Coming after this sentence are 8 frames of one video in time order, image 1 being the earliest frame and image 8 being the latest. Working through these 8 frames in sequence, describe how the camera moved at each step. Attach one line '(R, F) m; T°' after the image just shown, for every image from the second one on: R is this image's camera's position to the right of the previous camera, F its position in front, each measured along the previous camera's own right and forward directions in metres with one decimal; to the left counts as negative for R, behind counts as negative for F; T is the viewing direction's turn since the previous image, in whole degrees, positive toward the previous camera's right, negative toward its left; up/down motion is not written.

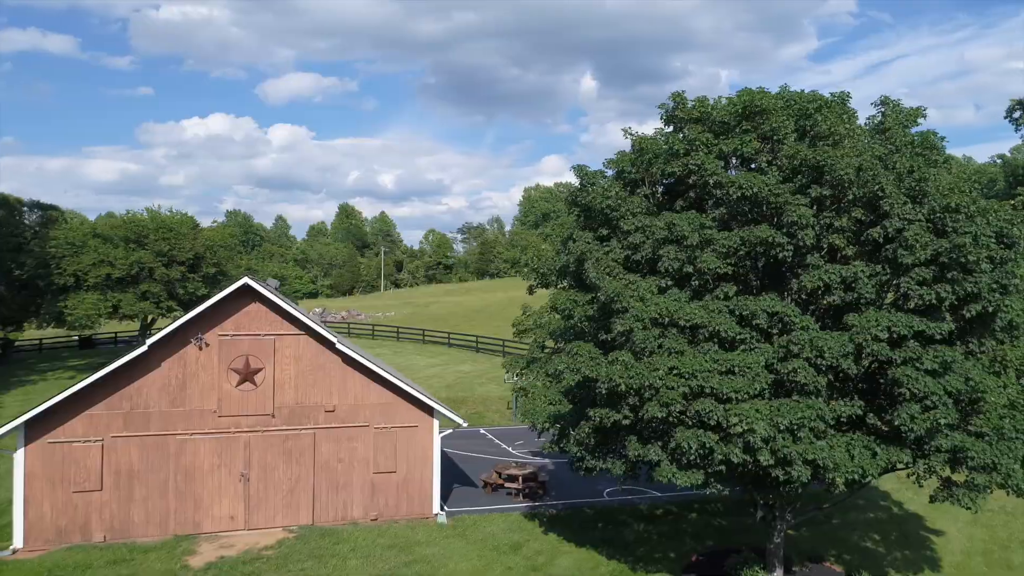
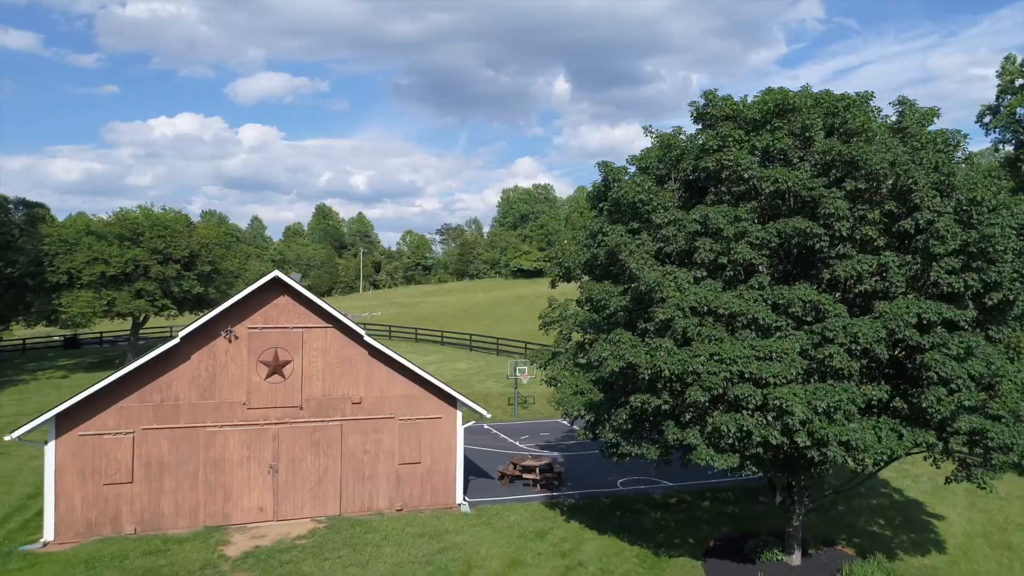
(-1.2, -0.3) m; +2°
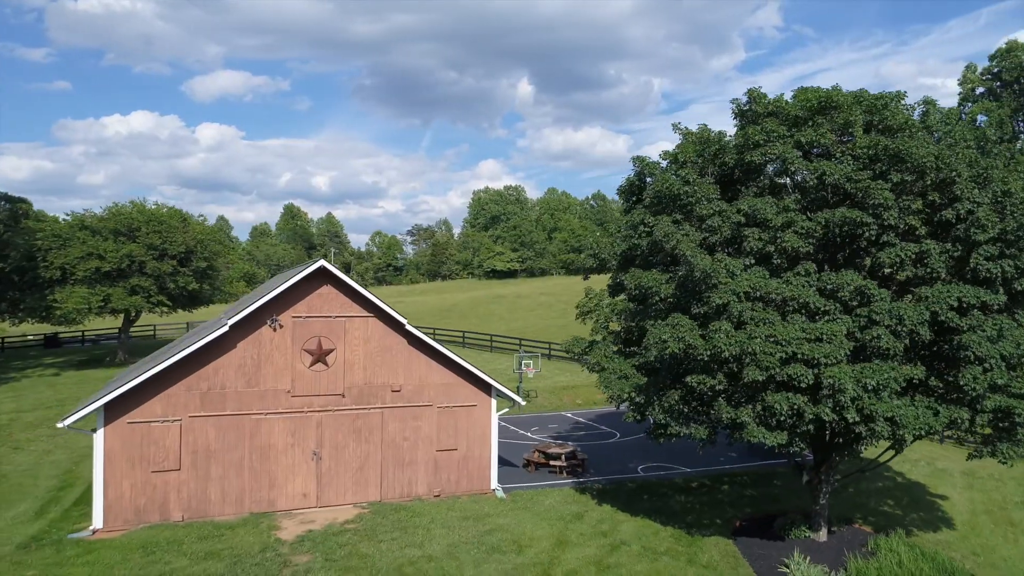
(-1.7, -0.4) m; +3°
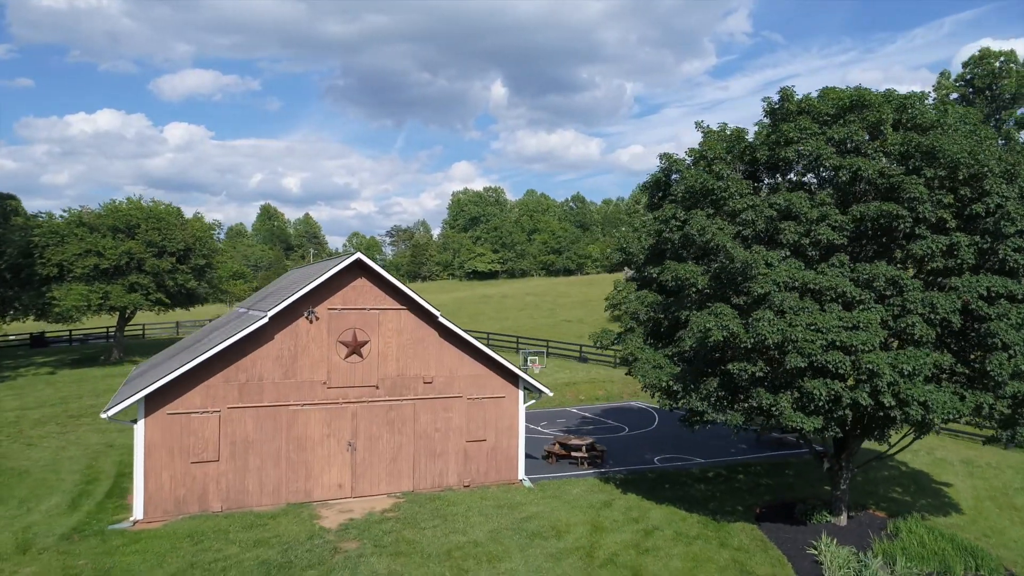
(-1.3, -0.3) m; +2°
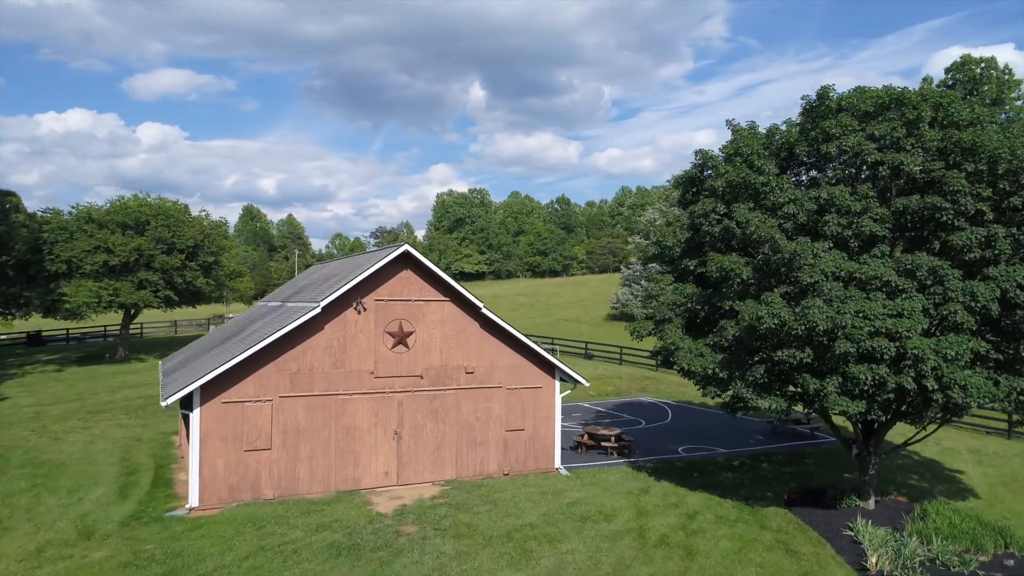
(-1.5, -0.4) m; +2°
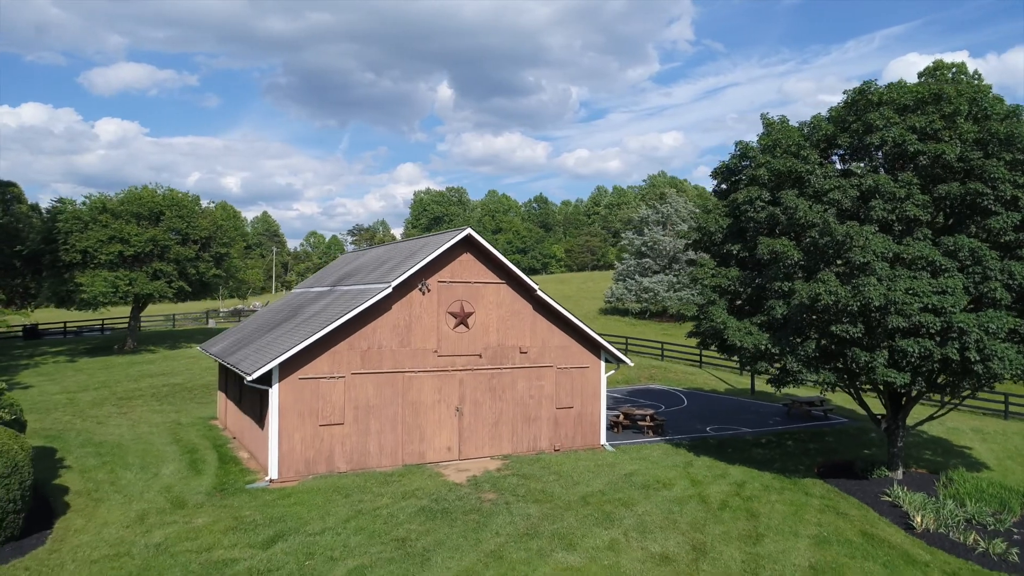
(-2.1, -0.7) m; +3°
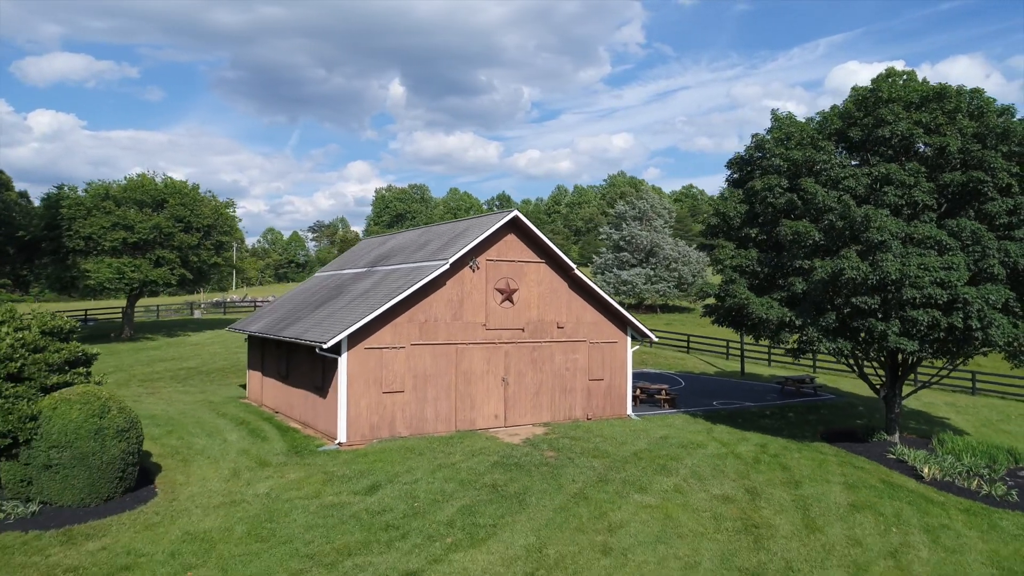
(-2.3, -1.2) m; +4°
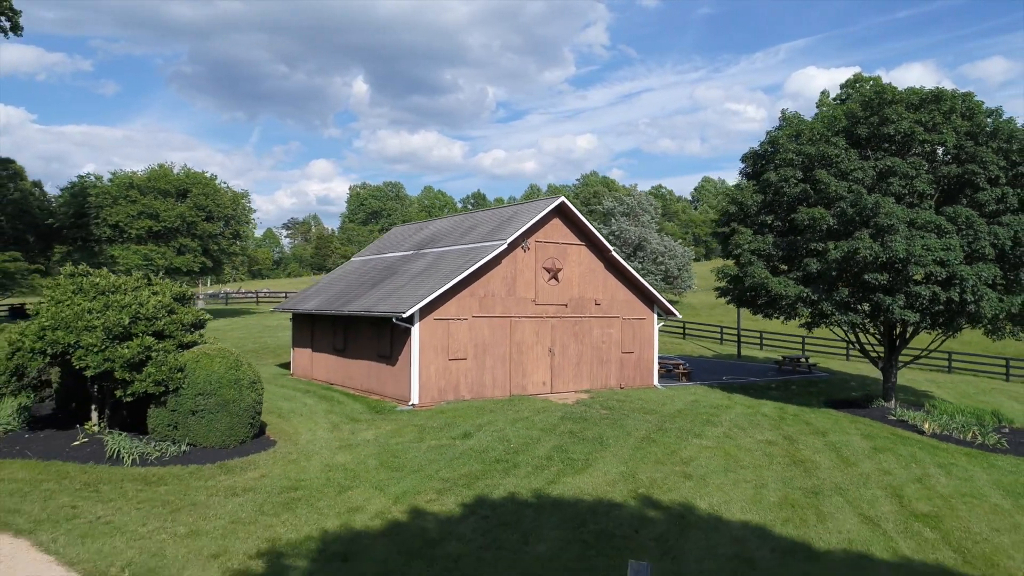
(-2.3, -1.8) m; +3°
